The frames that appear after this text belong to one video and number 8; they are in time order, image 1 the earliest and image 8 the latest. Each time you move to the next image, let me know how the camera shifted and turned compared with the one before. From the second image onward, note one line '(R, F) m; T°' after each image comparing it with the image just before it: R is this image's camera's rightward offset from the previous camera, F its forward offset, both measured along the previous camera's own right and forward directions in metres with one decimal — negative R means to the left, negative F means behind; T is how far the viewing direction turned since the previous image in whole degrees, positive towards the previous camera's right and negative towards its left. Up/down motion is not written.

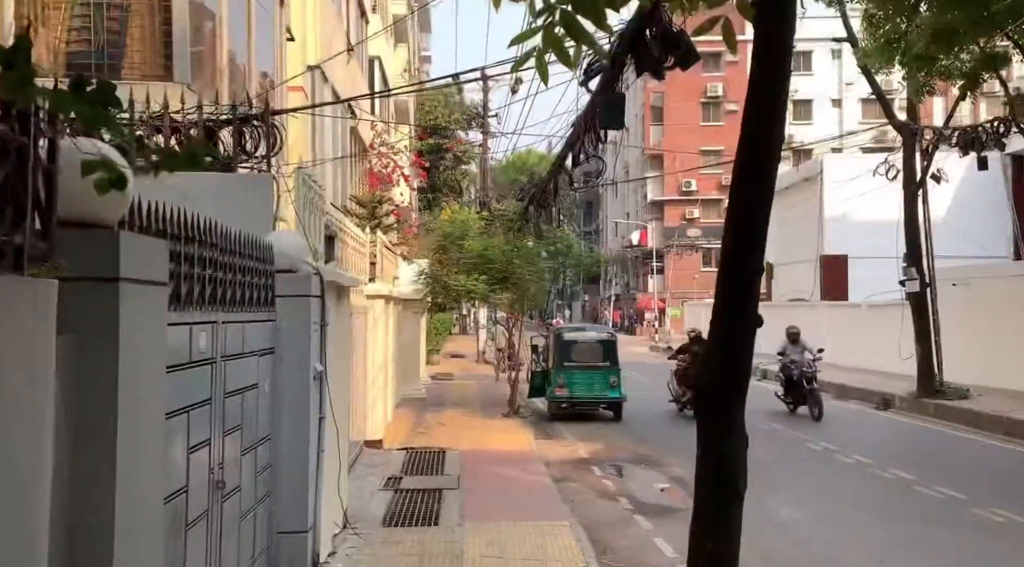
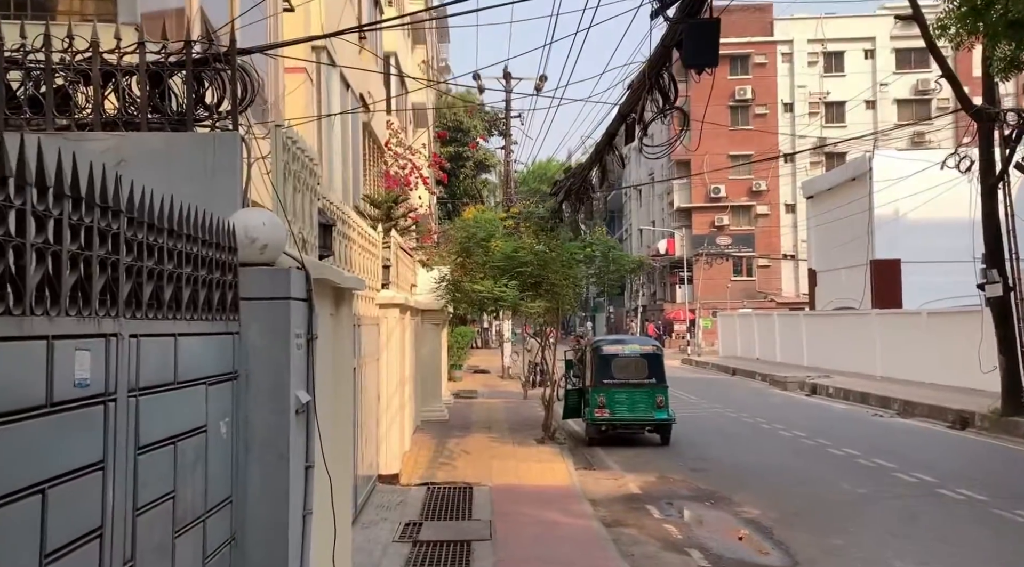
(-0.2, +1.9) m; -1°
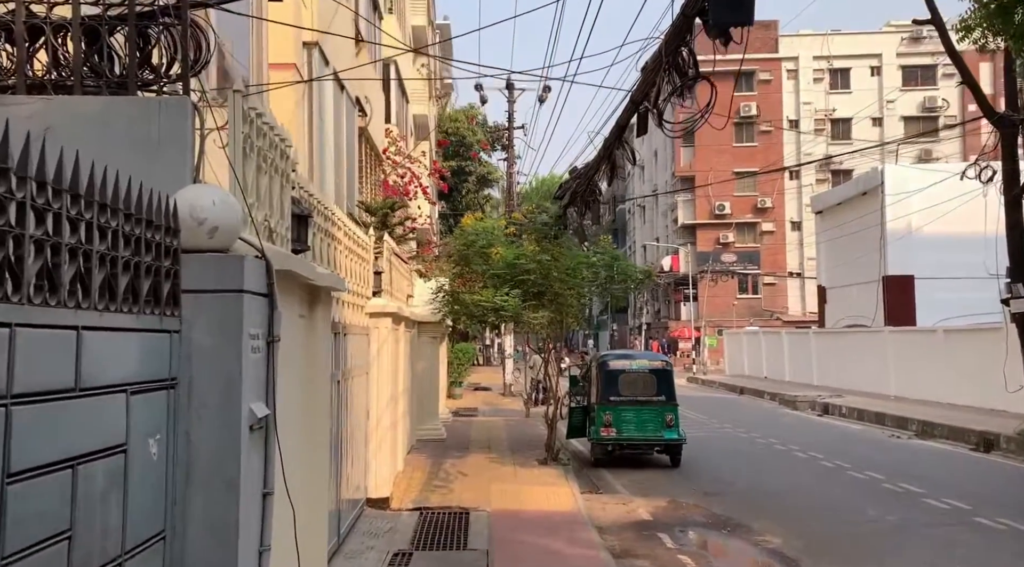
(0.0, +0.8) m; 0°
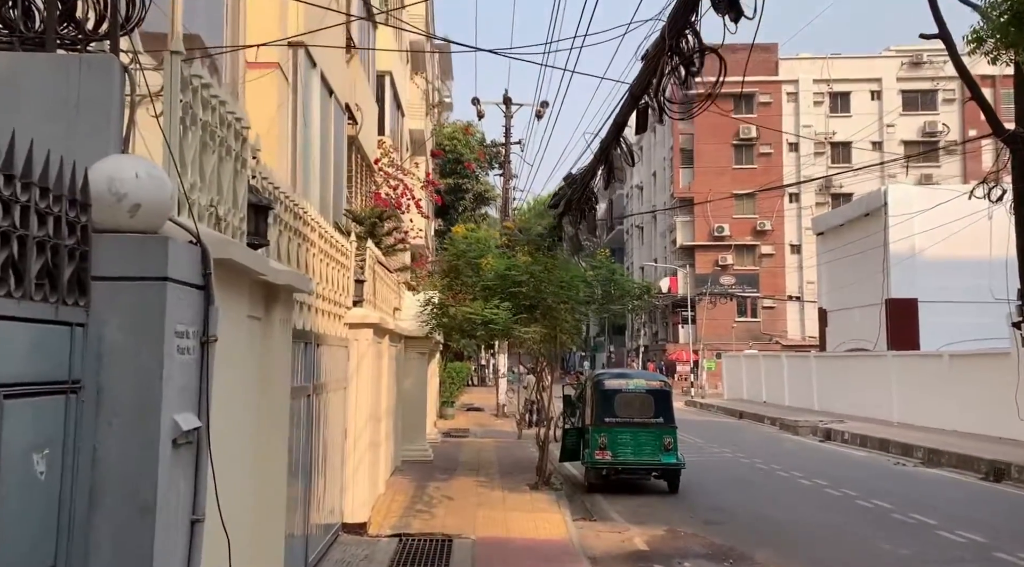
(+0.1, +0.6) m; 0°
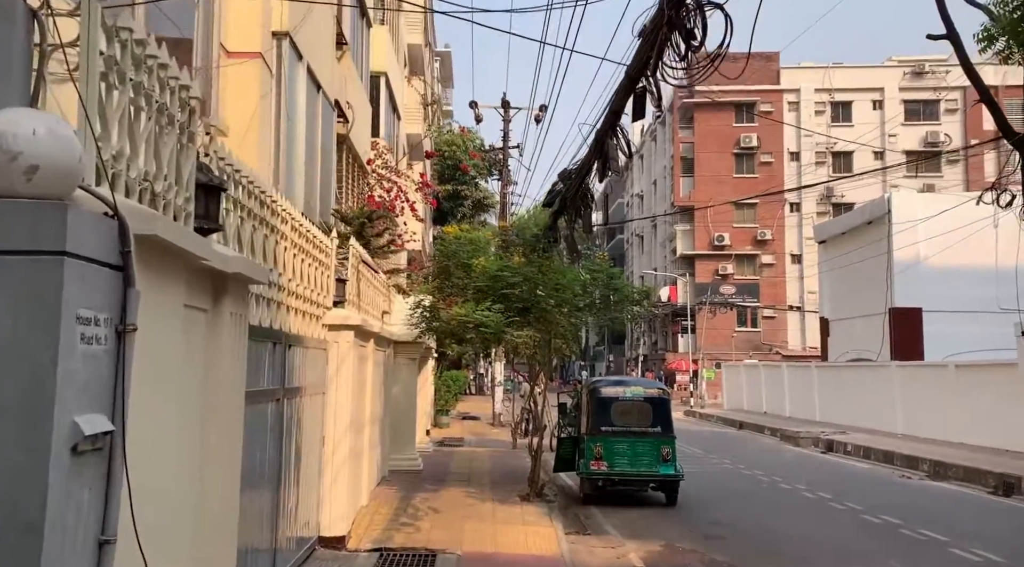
(+0.1, +0.5) m; 0°
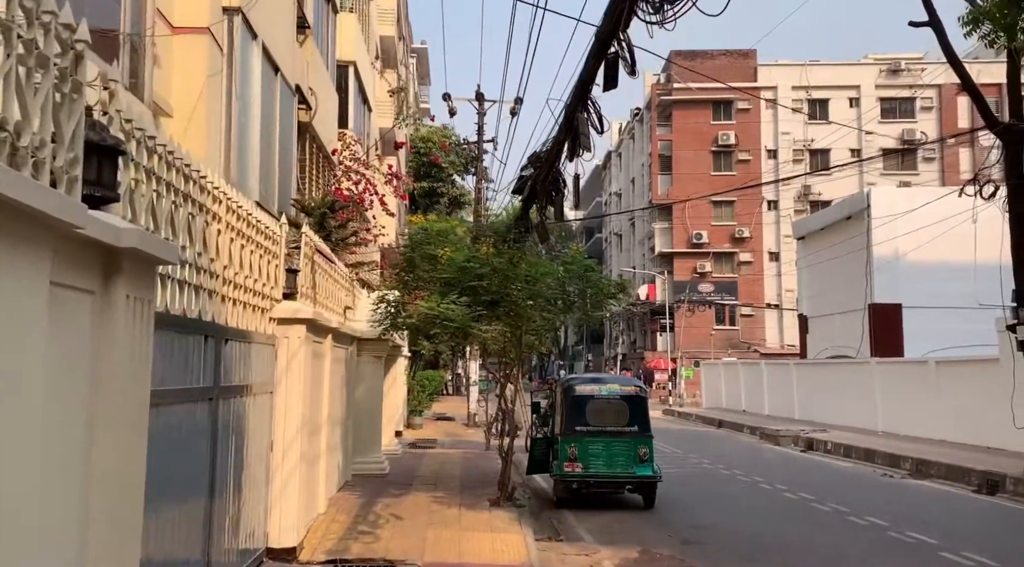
(+0.1, +0.6) m; +1°
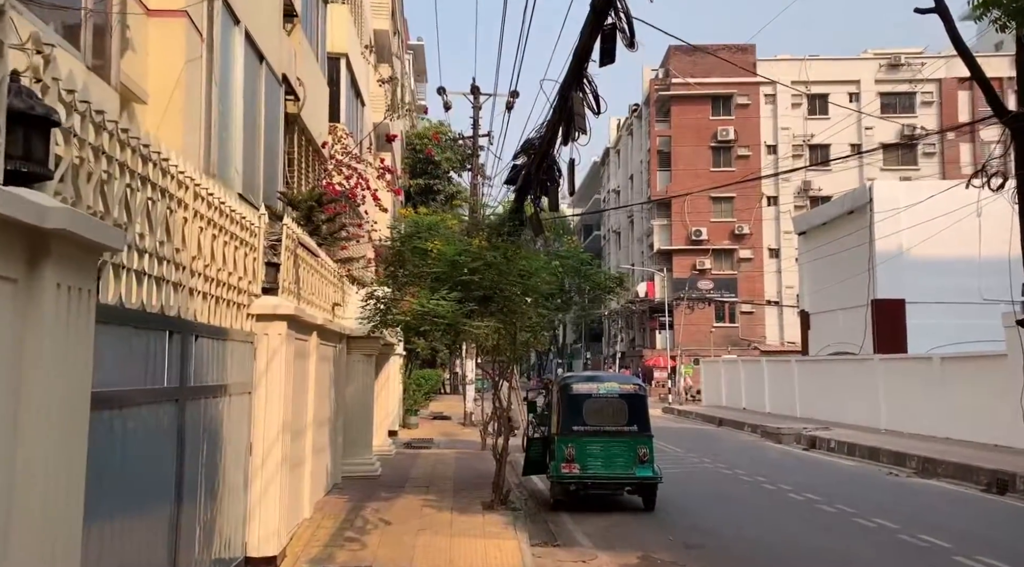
(0.0, +0.4) m; 0°
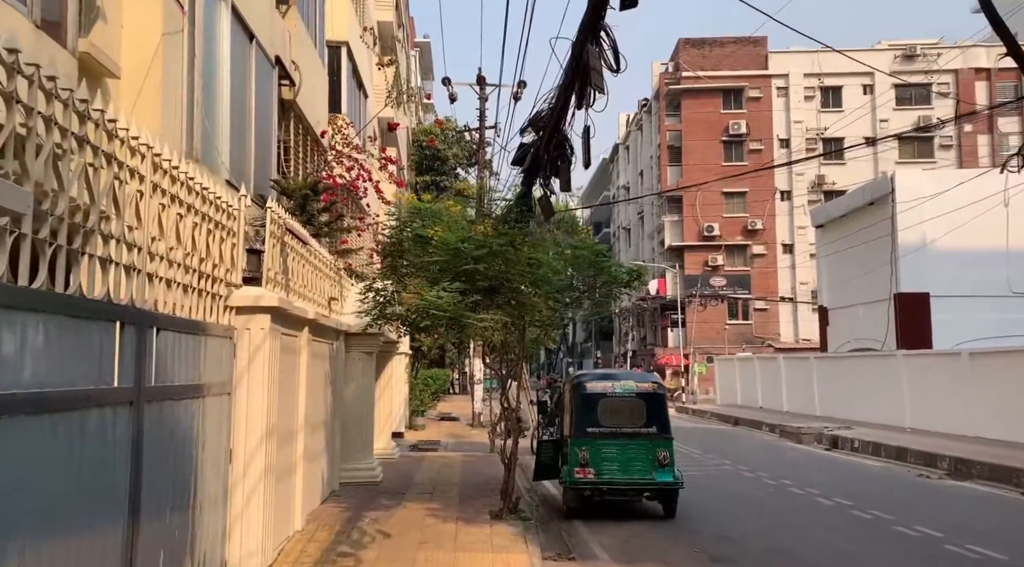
(0.0, +0.8) m; -1°
